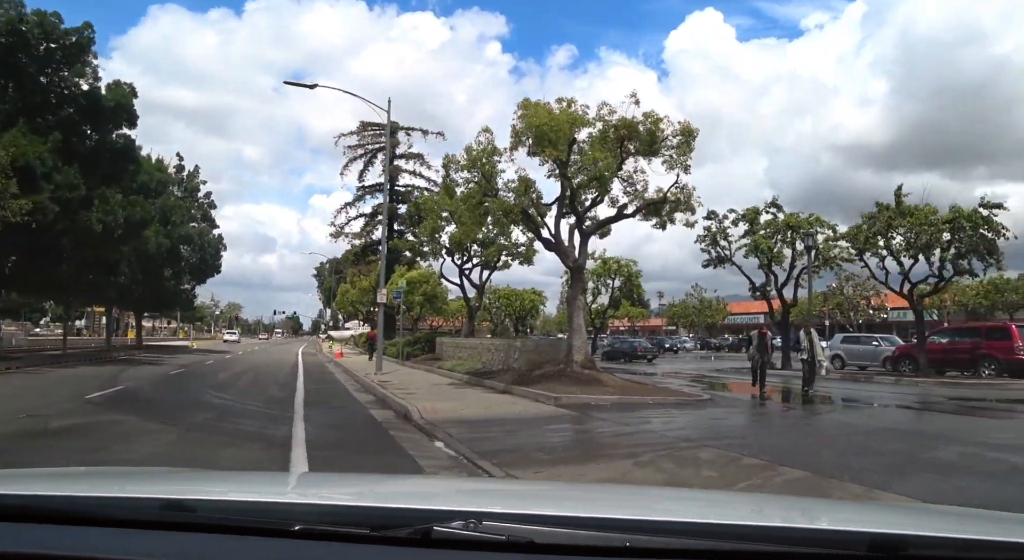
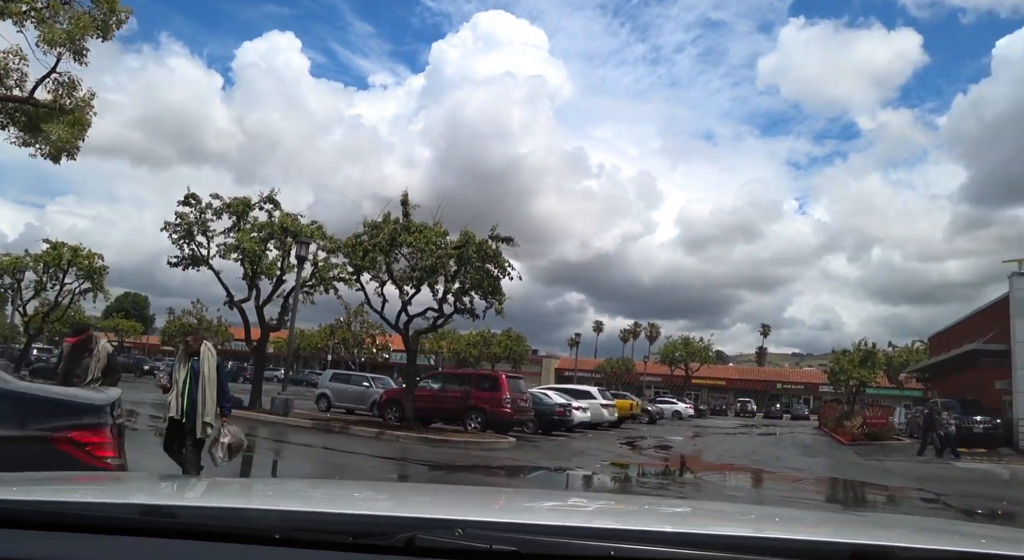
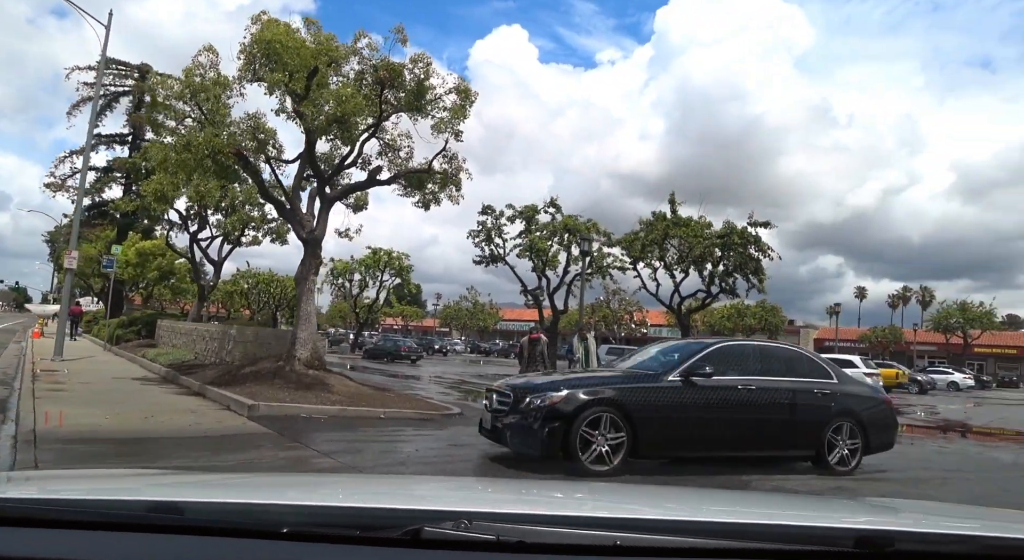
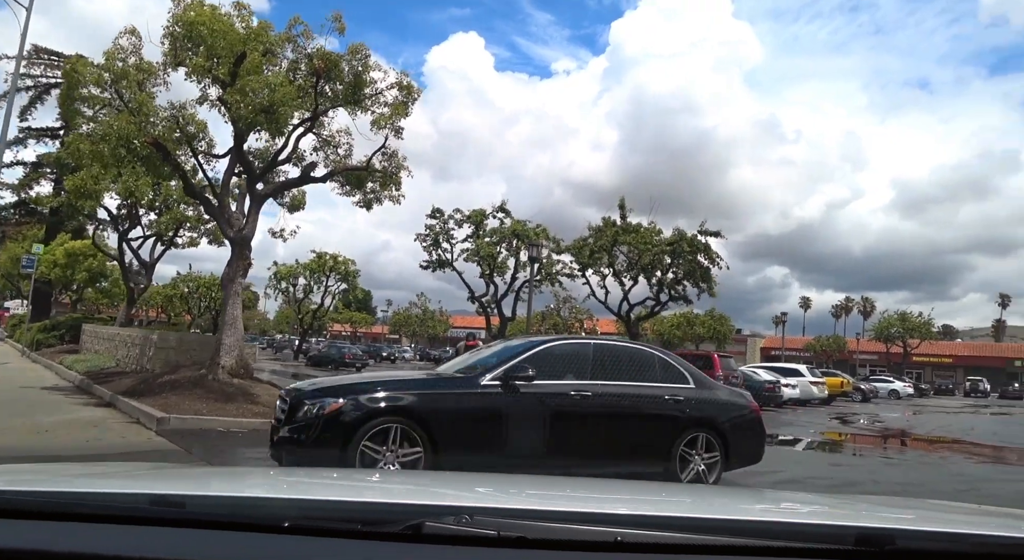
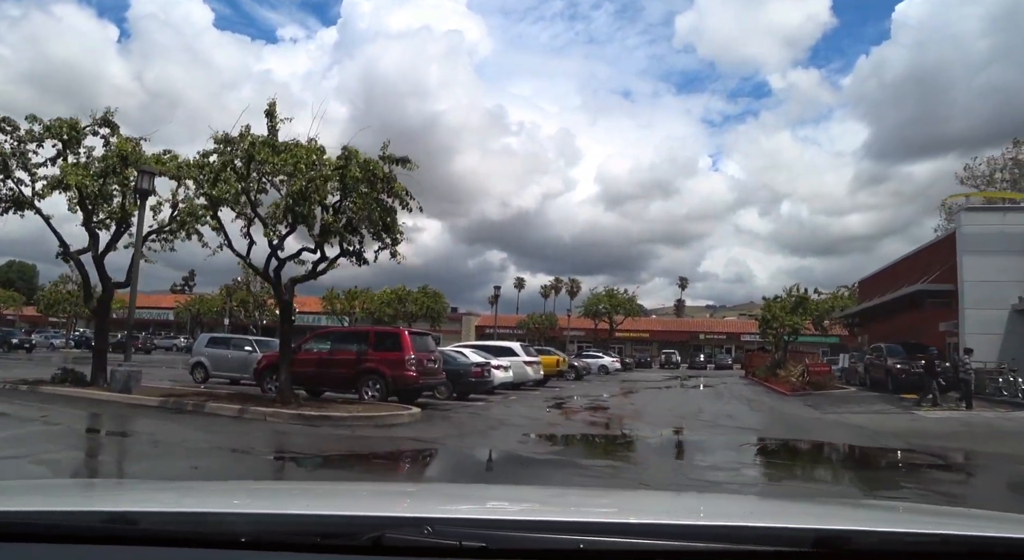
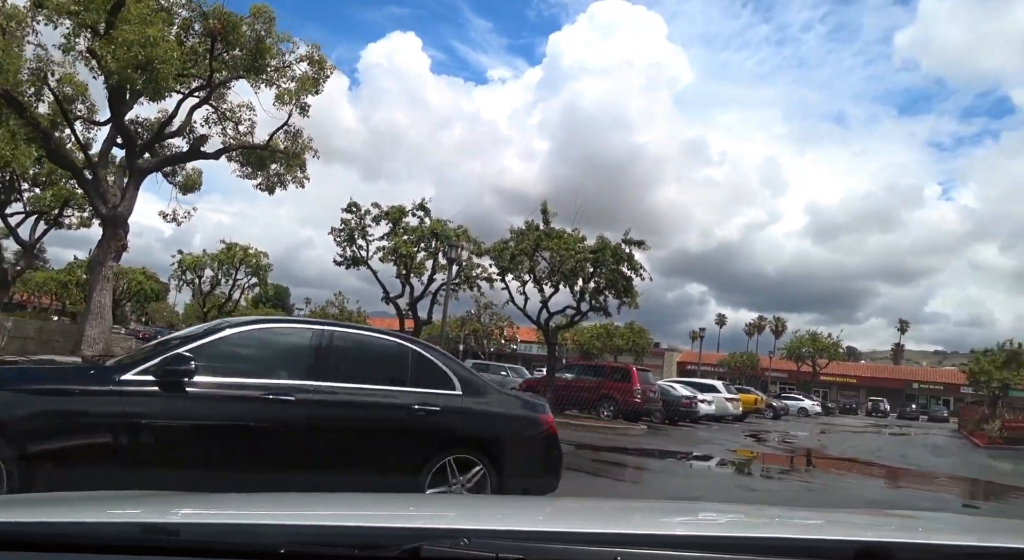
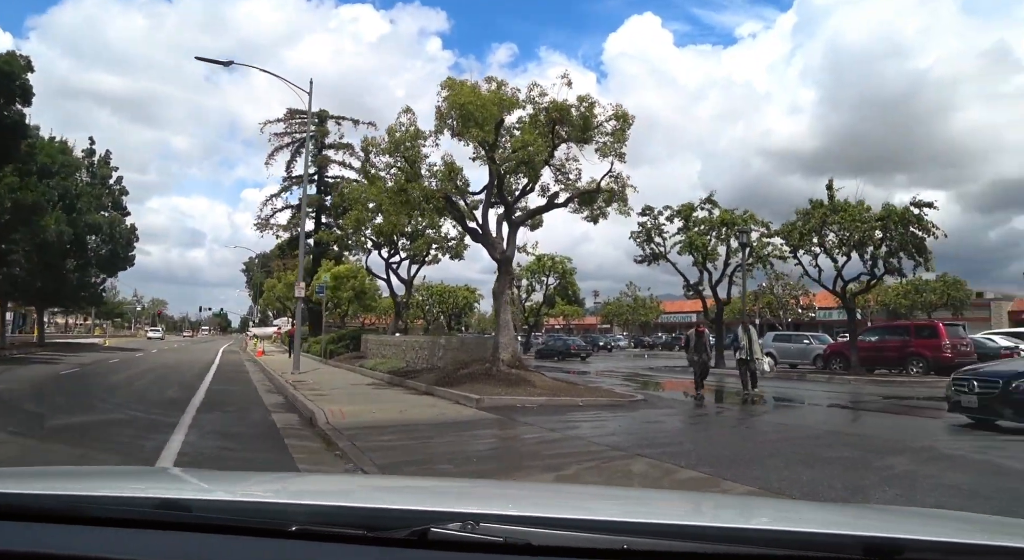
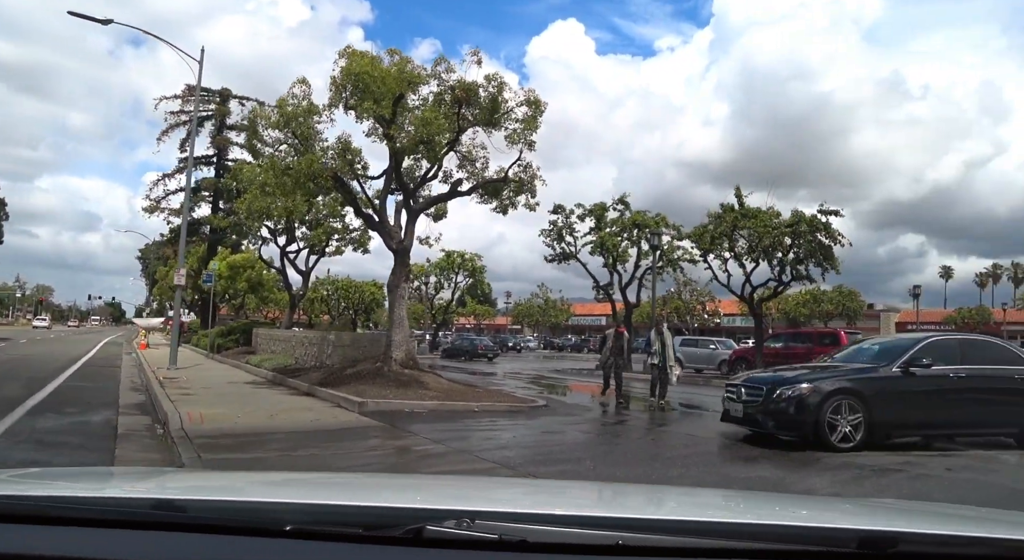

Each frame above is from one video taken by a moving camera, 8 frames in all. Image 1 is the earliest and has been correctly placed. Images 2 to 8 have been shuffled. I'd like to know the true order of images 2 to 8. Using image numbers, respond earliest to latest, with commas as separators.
7, 8, 3, 4, 6, 2, 5
